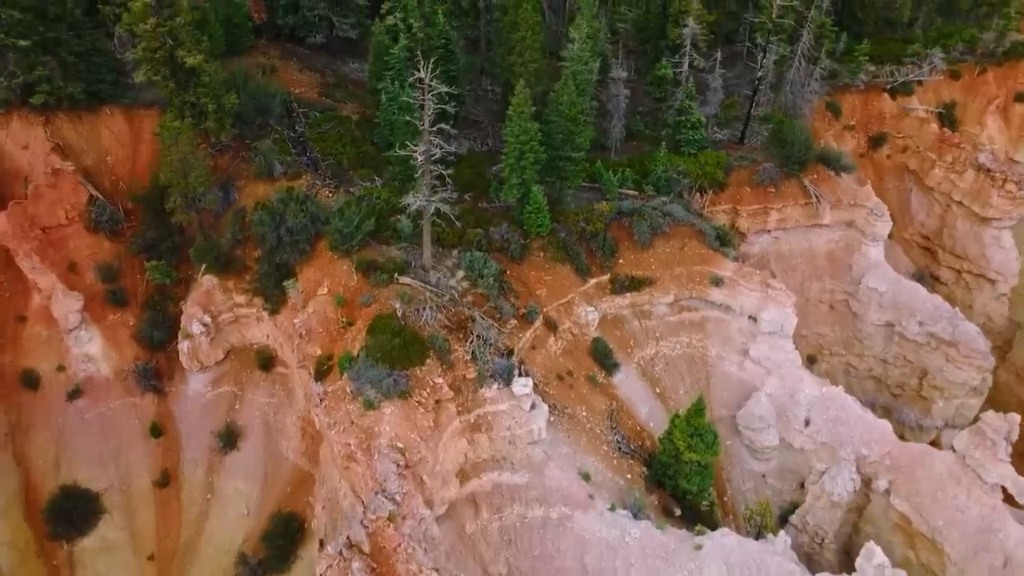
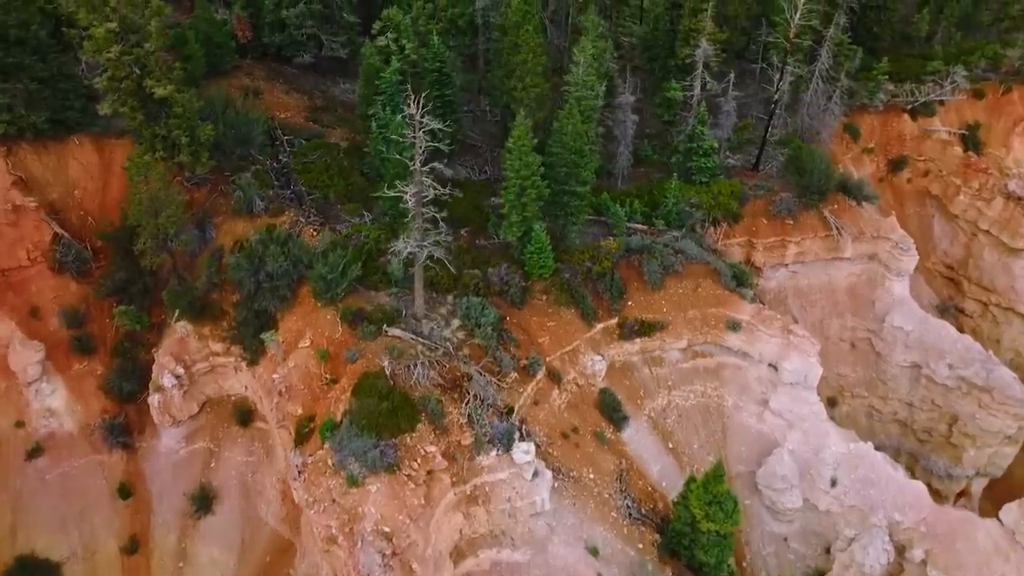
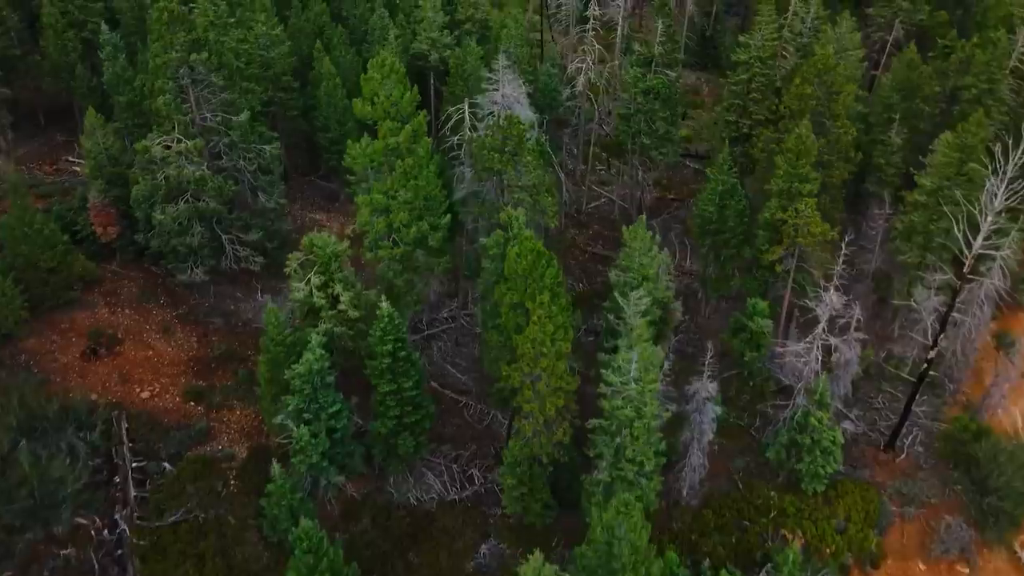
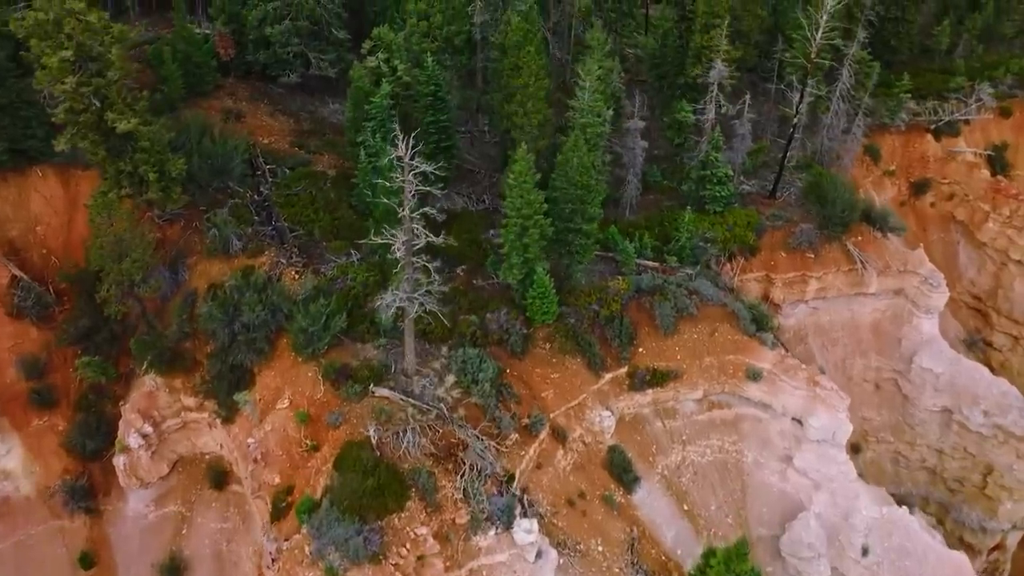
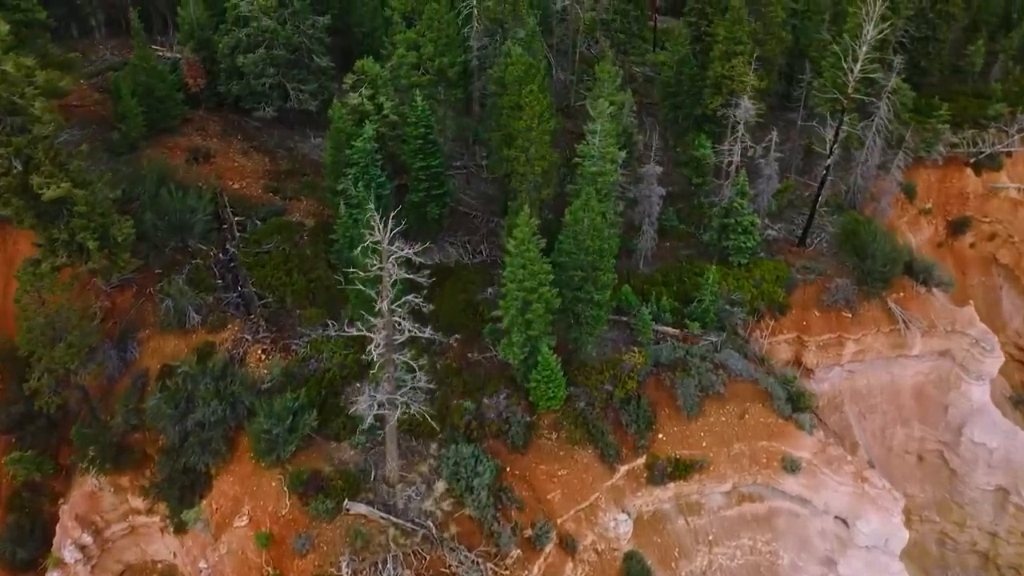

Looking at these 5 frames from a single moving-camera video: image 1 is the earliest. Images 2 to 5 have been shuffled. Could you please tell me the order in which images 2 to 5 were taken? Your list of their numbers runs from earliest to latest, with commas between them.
2, 4, 5, 3
